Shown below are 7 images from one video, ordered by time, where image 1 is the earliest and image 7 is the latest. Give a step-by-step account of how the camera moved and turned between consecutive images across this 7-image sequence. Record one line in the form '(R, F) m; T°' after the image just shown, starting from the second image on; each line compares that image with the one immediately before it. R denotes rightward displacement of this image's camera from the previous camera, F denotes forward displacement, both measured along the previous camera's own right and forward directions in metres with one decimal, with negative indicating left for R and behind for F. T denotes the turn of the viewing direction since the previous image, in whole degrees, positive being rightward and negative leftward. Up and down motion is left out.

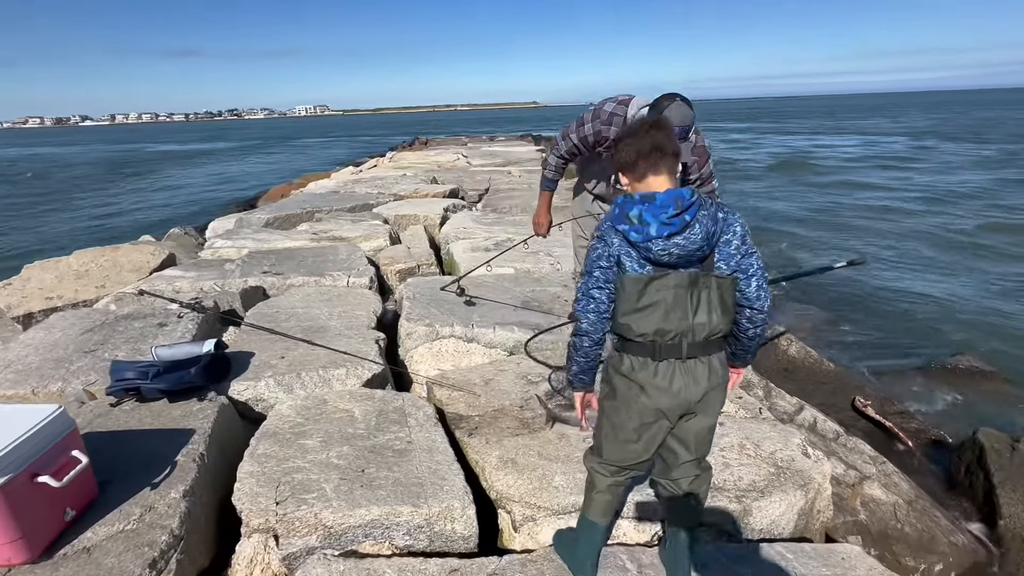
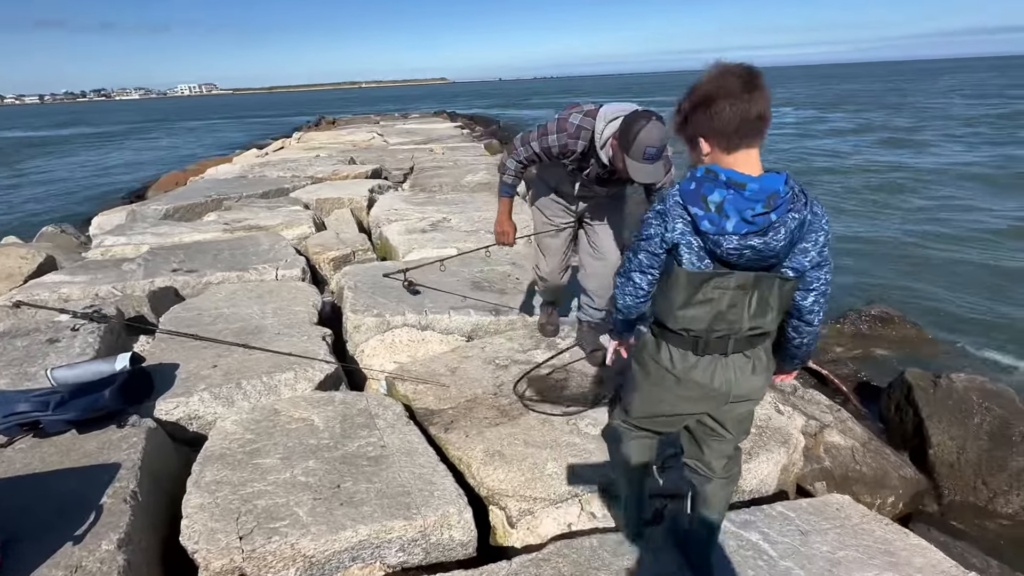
(-0.3, +0.3) m; +9°
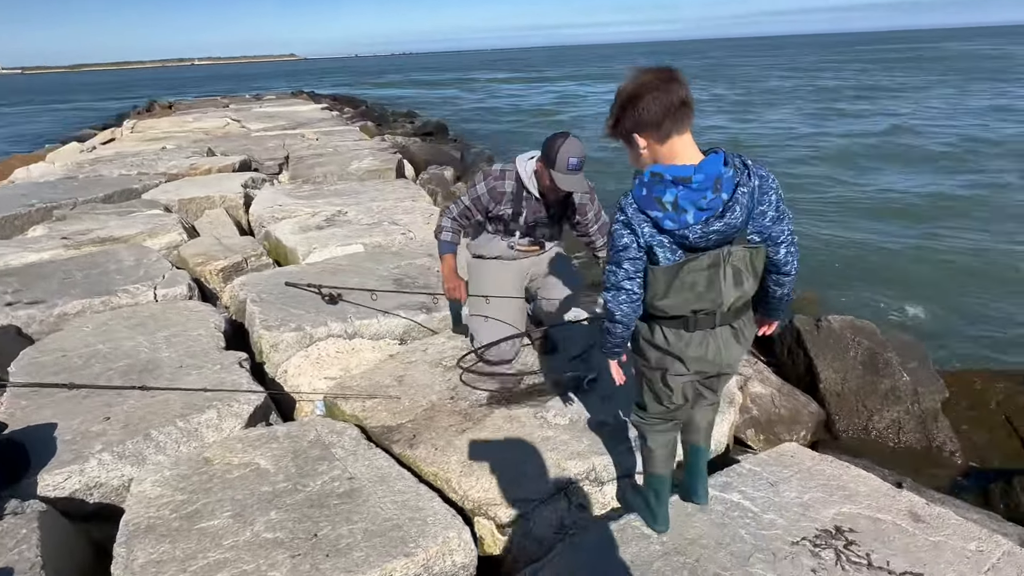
(-0.4, +0.2) m; +13°
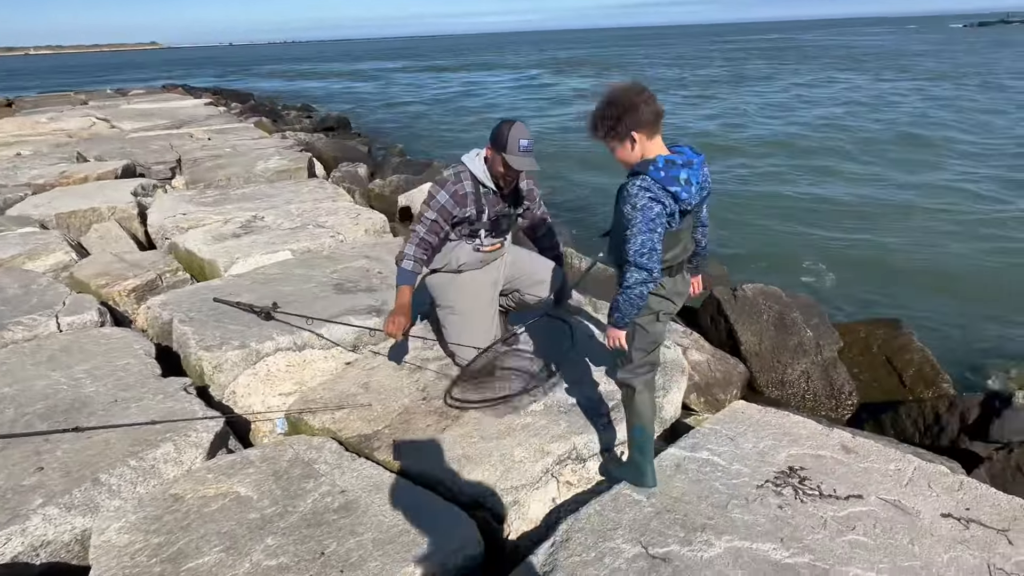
(-0.4, -0.1) m; +10°
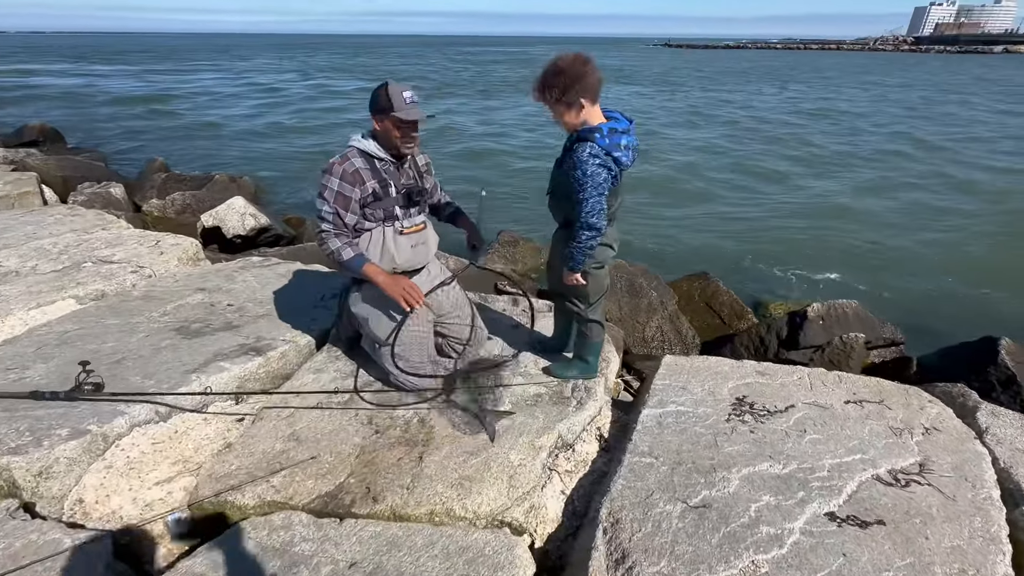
(-1.0, +0.4) m; +24°
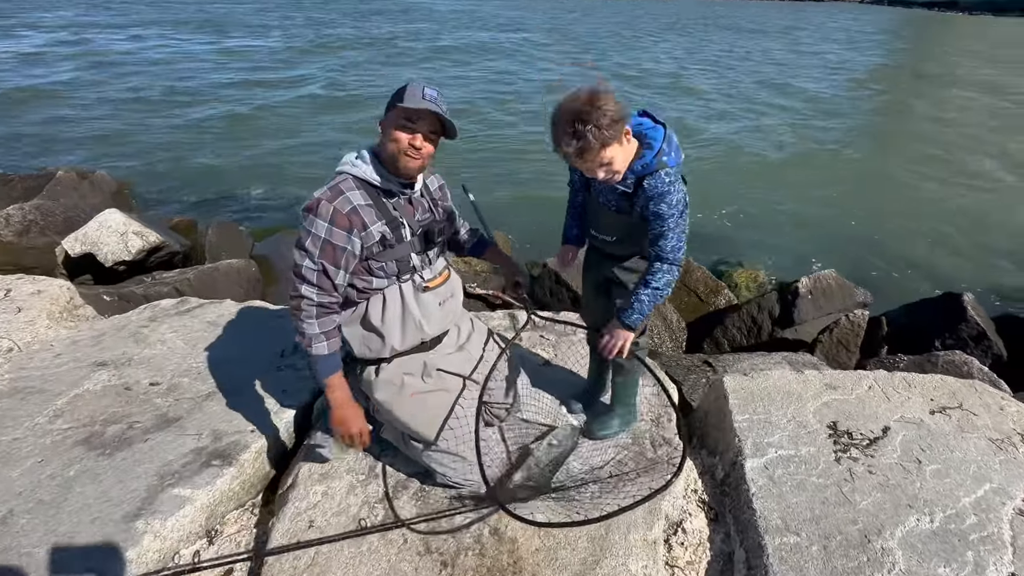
(-0.8, +0.9) m; +11°
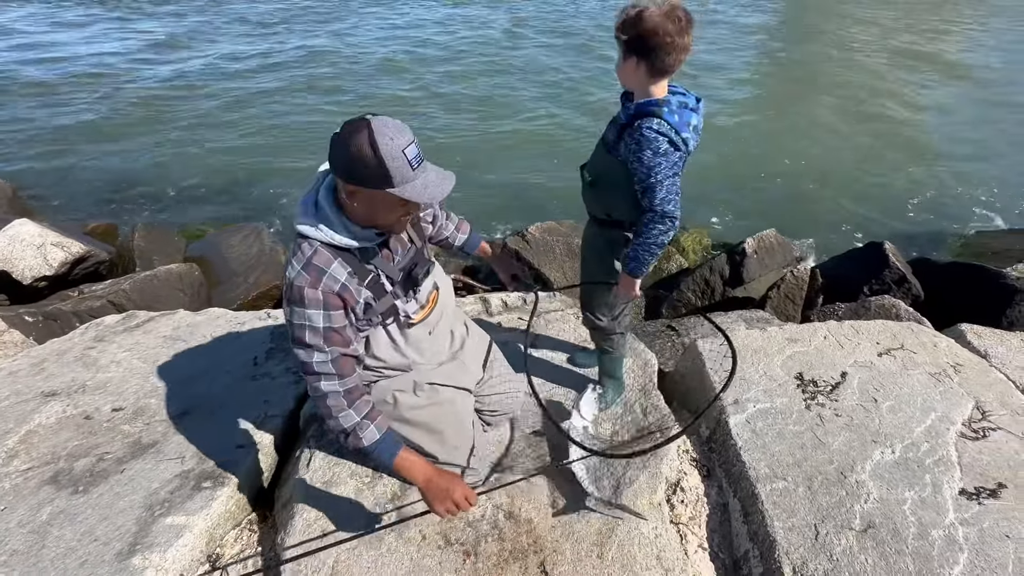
(-0.3, 0.0) m; +7°
